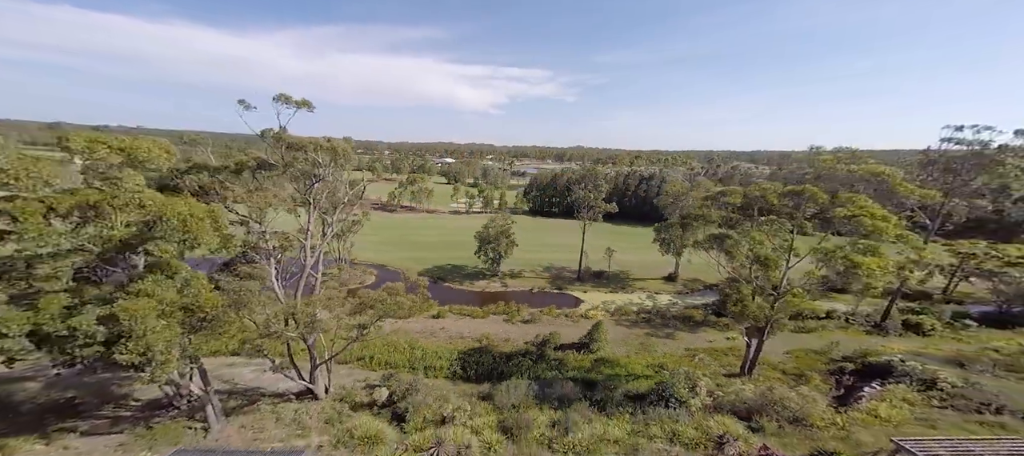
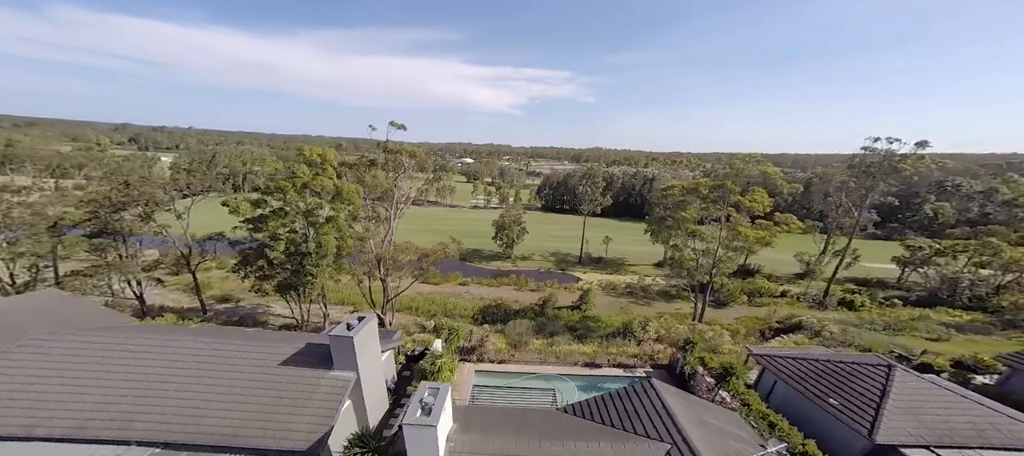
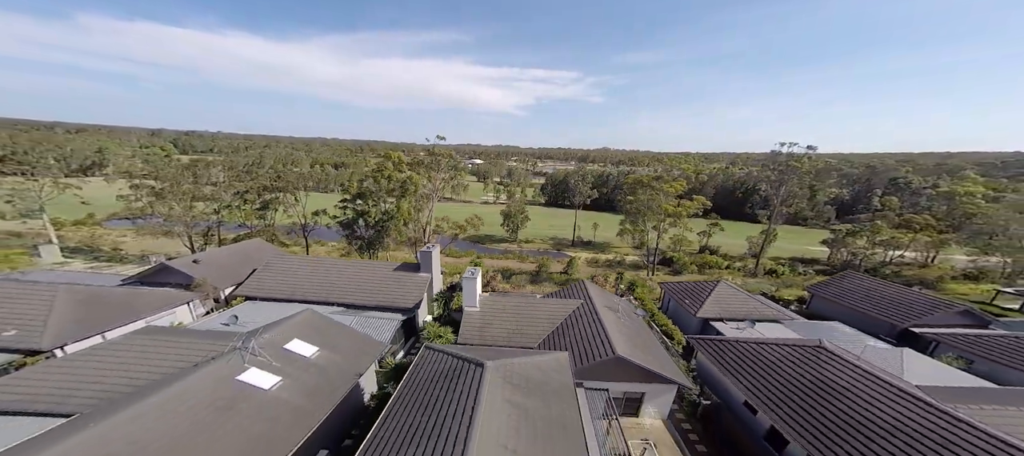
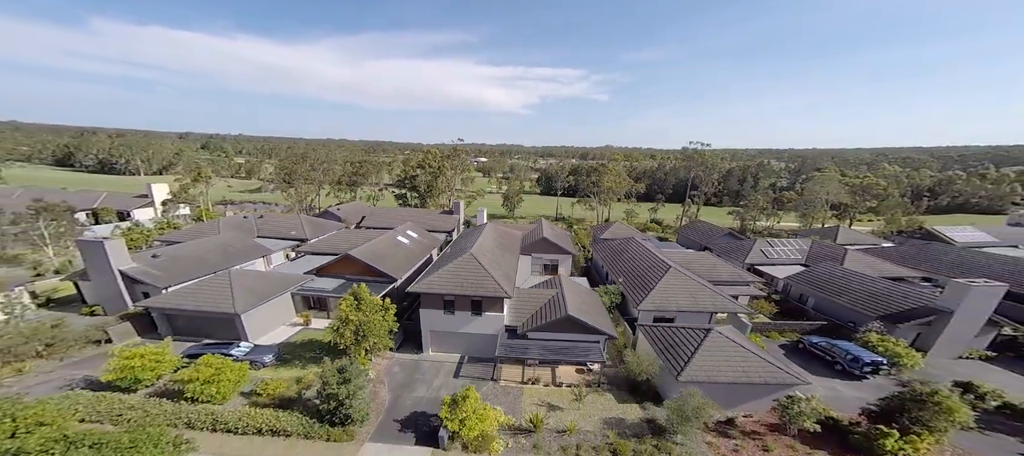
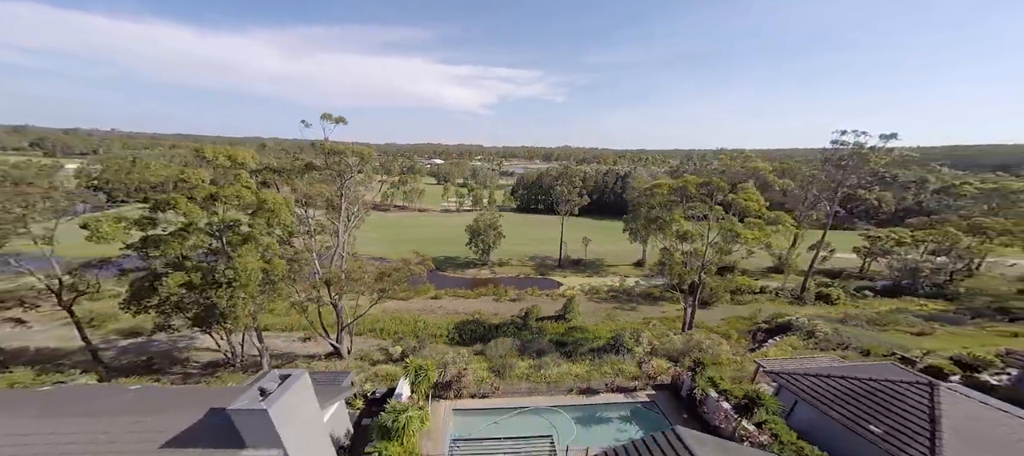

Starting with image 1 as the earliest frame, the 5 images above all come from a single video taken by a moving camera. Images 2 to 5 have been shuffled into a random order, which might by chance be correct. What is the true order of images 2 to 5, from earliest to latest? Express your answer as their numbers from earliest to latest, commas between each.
5, 2, 3, 4
